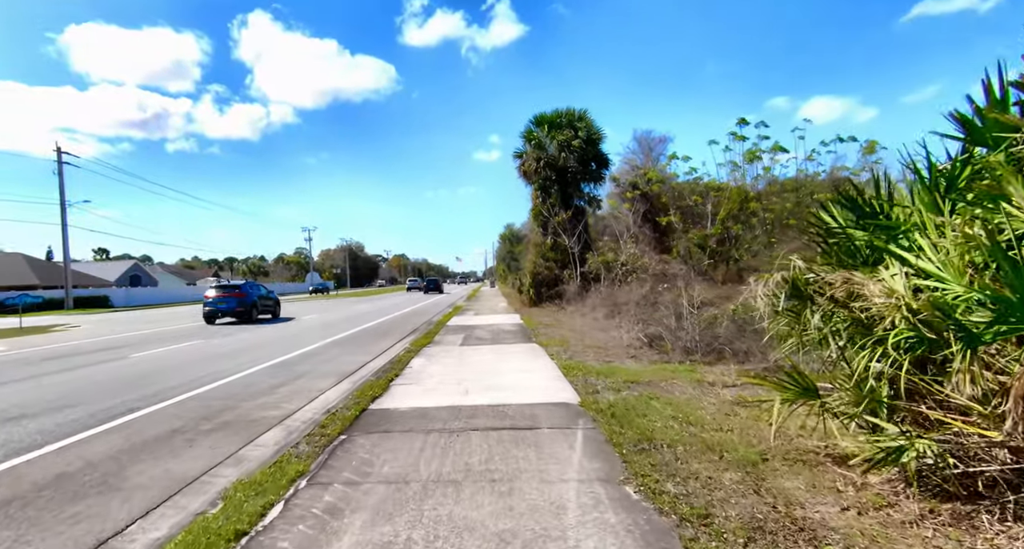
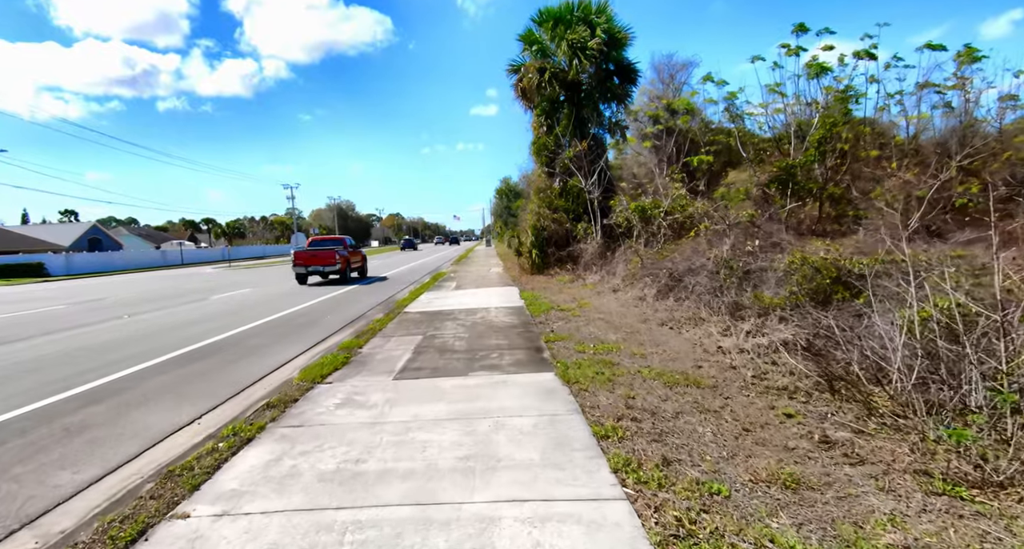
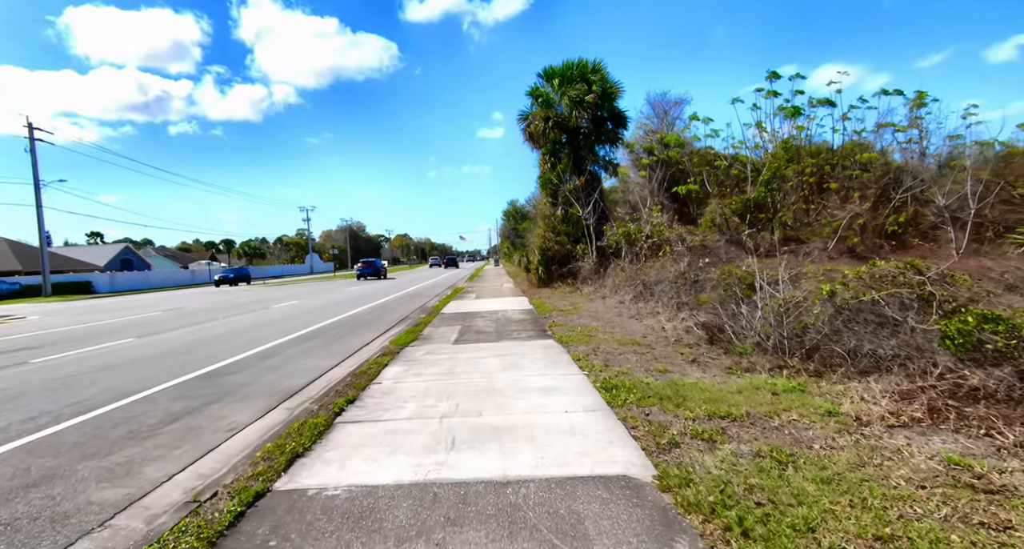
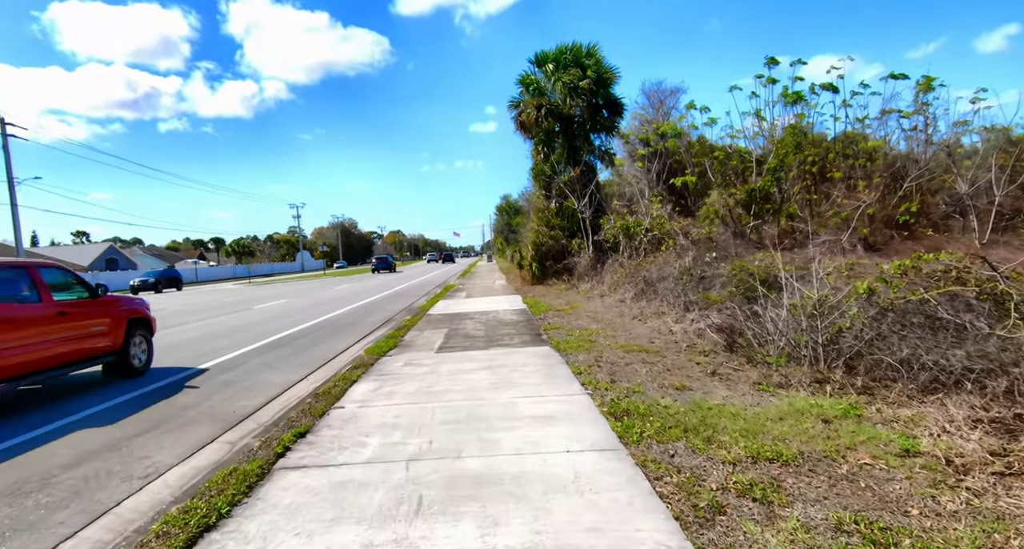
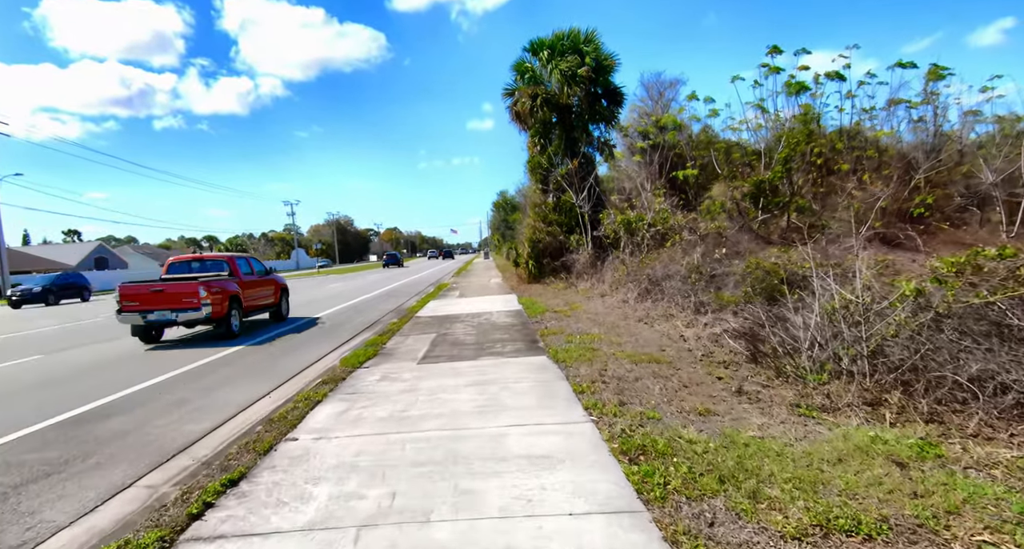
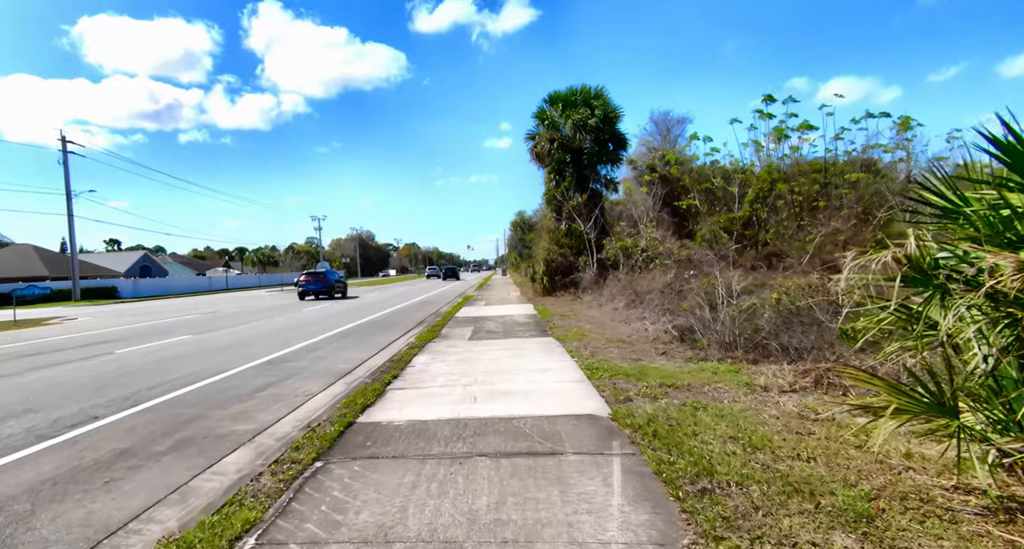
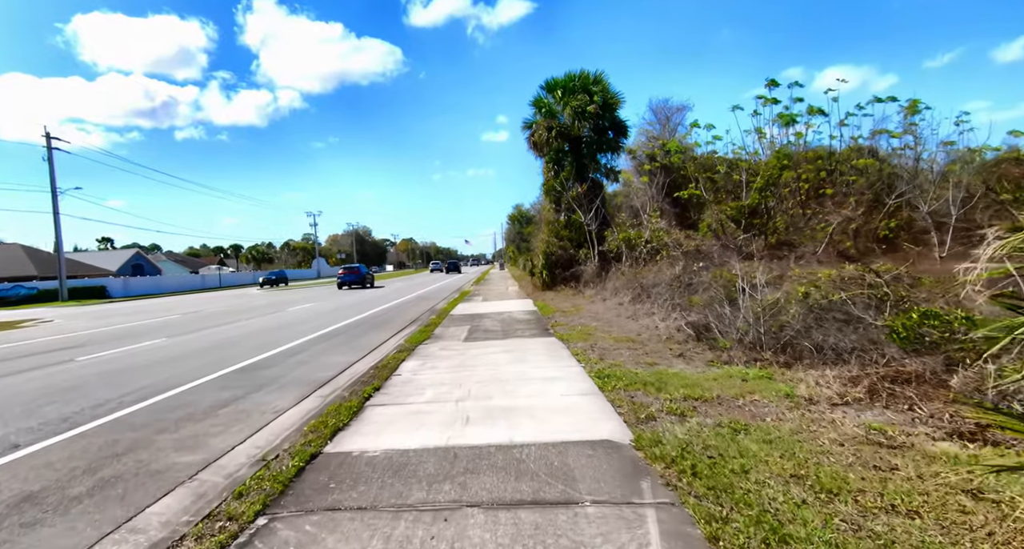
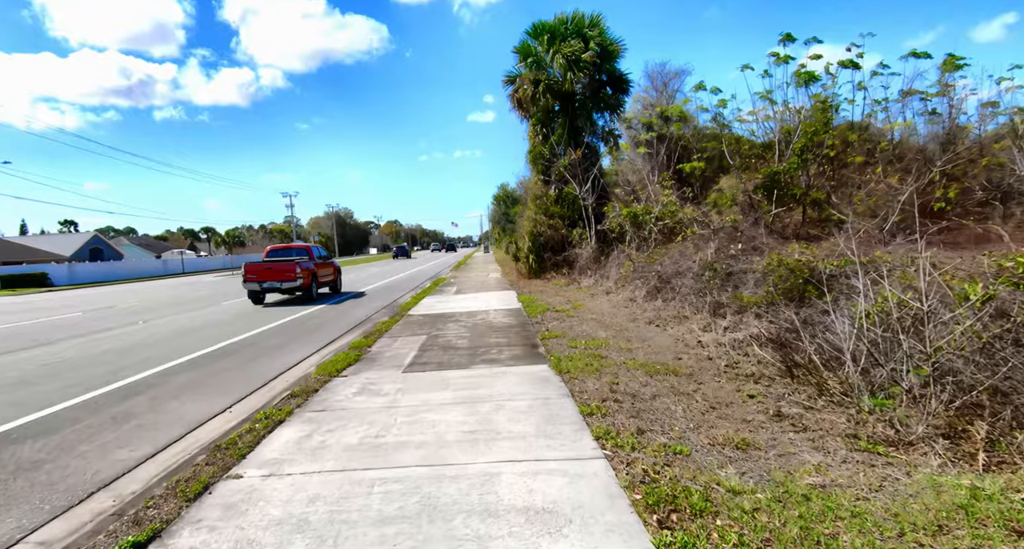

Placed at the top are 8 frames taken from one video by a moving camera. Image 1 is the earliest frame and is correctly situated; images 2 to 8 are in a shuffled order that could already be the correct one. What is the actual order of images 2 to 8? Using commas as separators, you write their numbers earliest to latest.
6, 7, 3, 4, 5, 8, 2
